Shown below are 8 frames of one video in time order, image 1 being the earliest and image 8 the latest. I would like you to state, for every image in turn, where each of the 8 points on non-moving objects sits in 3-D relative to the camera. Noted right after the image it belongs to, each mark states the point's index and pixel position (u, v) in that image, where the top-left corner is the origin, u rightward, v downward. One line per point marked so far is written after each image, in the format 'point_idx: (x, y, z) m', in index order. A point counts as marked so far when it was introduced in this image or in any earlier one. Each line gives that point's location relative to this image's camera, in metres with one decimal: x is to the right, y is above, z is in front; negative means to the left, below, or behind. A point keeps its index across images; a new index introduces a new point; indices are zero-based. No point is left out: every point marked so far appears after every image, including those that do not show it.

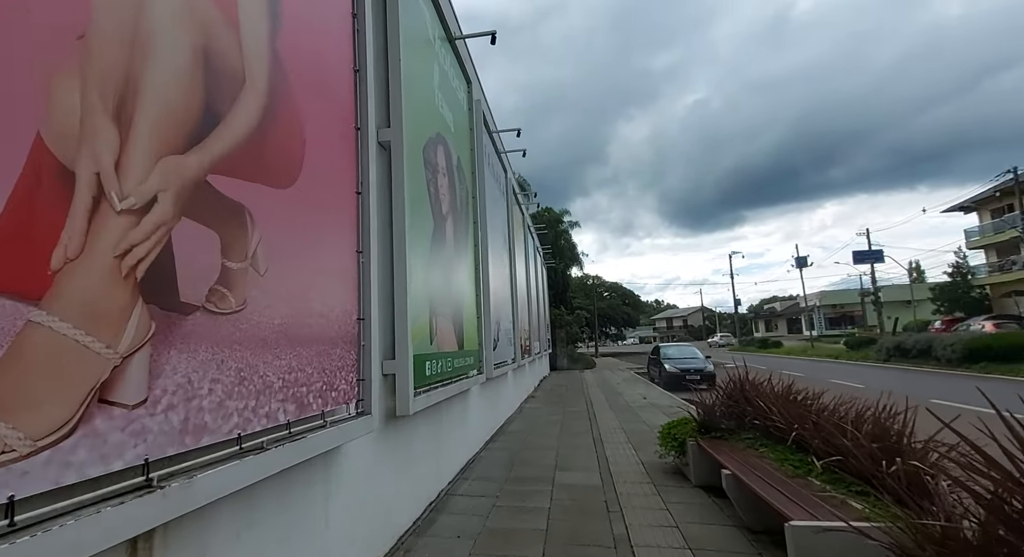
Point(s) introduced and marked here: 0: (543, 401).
0: (+0.9, -3.5, +14.6) m
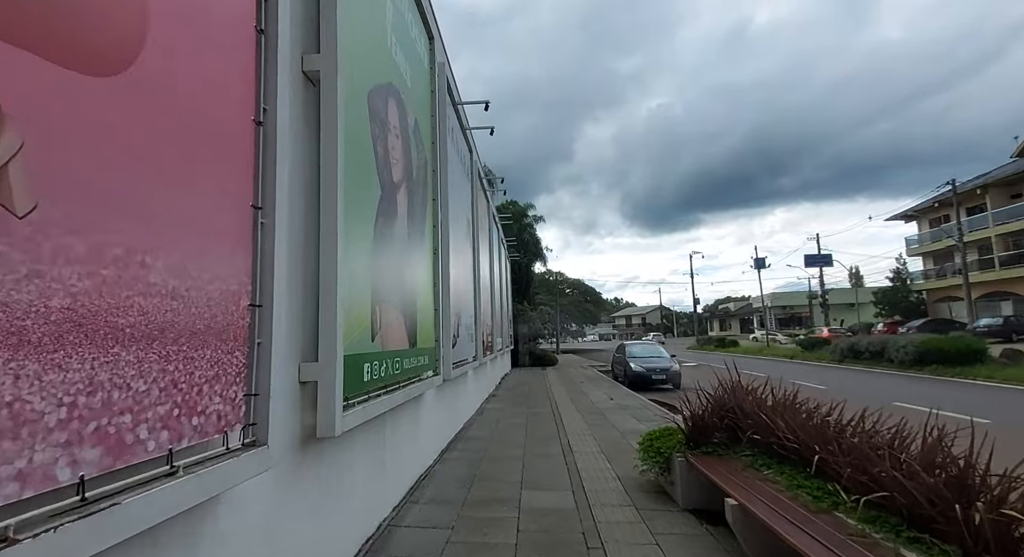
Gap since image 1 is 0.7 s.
0: (-0.2, -3.3, +13.7) m
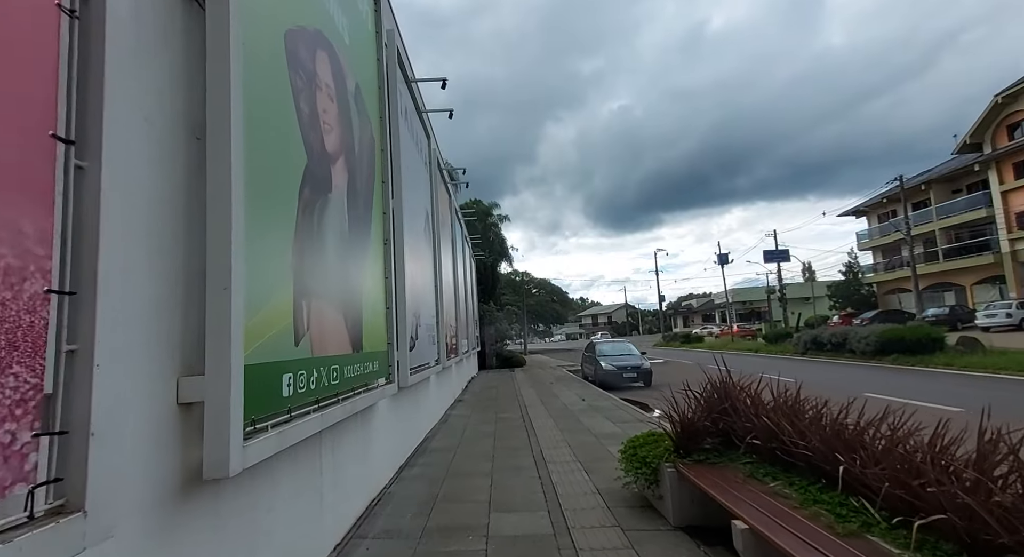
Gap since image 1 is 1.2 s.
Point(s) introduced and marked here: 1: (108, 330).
0: (-1.0, -3.2, +12.9) m
1: (-1.3, -0.2, +1.7) m
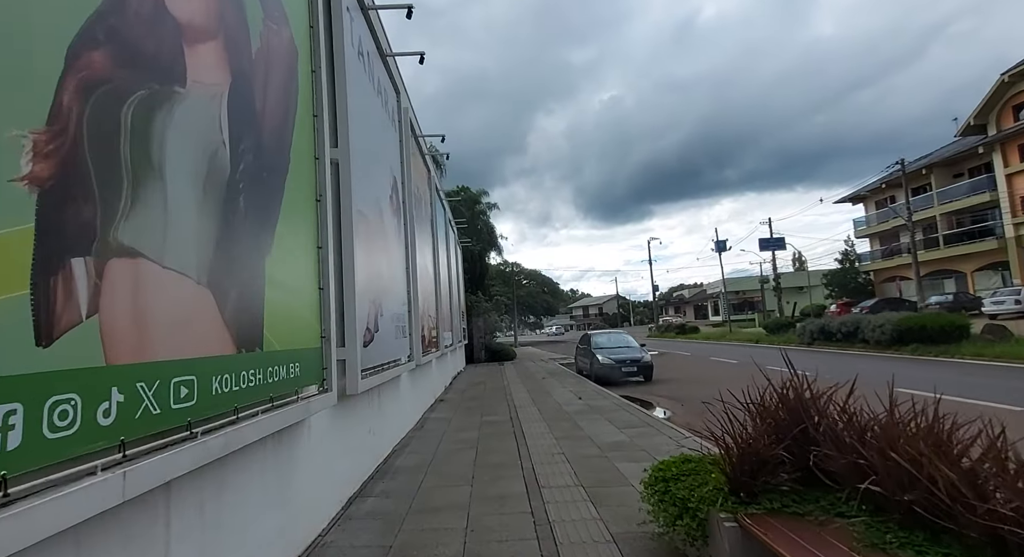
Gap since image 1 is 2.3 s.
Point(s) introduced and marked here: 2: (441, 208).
0: (-1.3, -2.9, +11.4) m
1: (-1.4, 0.0, +0.1) m
2: (-2.4, +2.4, +17.6) m
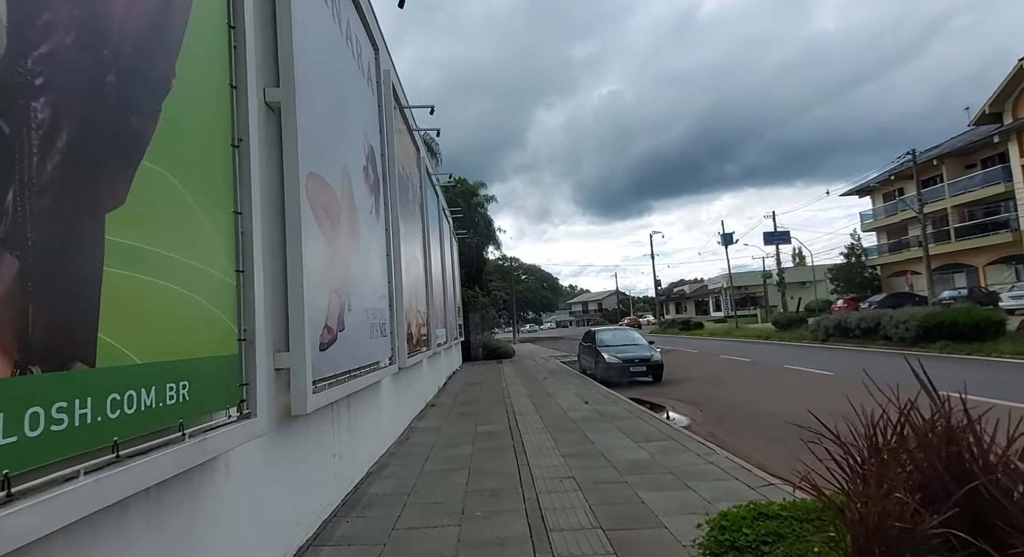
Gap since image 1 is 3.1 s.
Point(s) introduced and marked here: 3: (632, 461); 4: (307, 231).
0: (-1.3, -2.7, +10.2) m
1: (-1.4, +0.1, -1.1) m
2: (-2.5, +2.6, +16.4) m
3: (+1.5, -2.2, +6.3) m
4: (-1.6, +0.4, +4.0) m
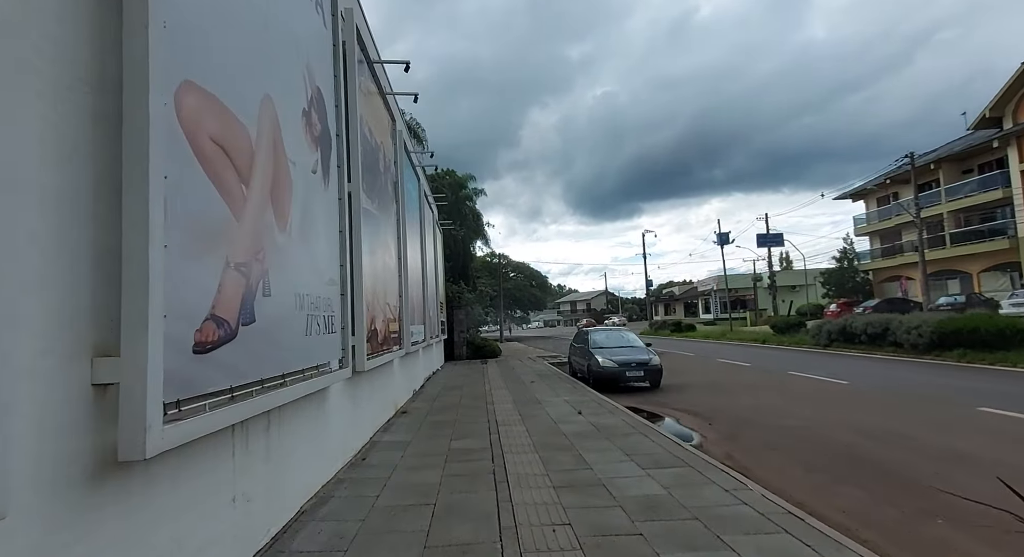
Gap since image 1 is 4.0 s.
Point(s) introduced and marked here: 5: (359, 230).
0: (-1.6, -2.5, +8.8) m
1: (-1.4, +0.3, -2.5) m
2: (-2.8, +2.8, +14.9) m
3: (+1.2, -2.1, +5.0) m
4: (-1.7, +0.6, +2.5) m
5: (-2.1, +0.6, +6.8) m
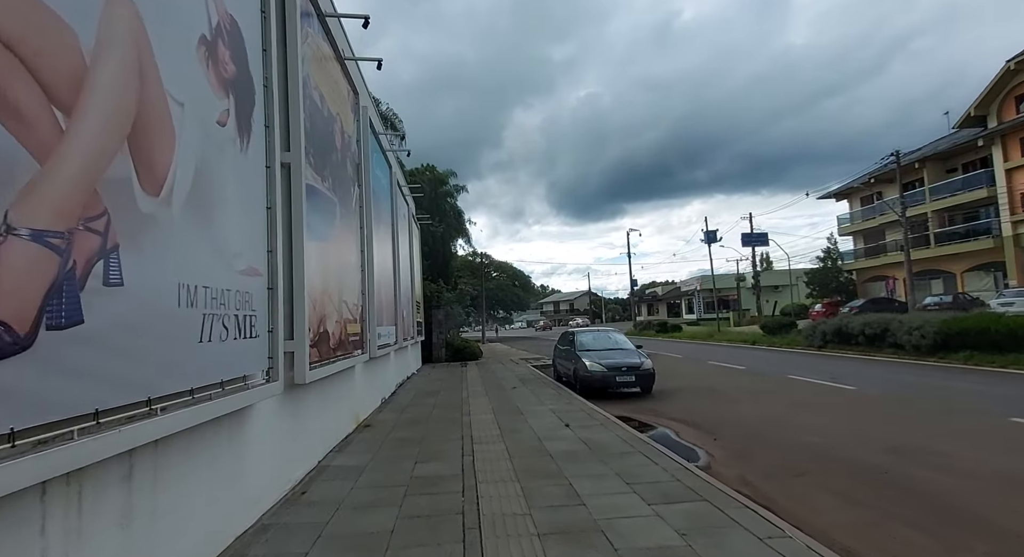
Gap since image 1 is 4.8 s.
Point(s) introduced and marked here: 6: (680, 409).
0: (-2.0, -2.4, +7.6) m
1: (-1.3, +0.4, -3.7) m
2: (-3.3, +2.9, +13.7) m
3: (+1.0, -2.0, +3.9) m
4: (-1.8, +0.7, +1.3) m
5: (-2.3, +0.7, +5.5) m
6: (+3.5, -2.8, +10.8) m
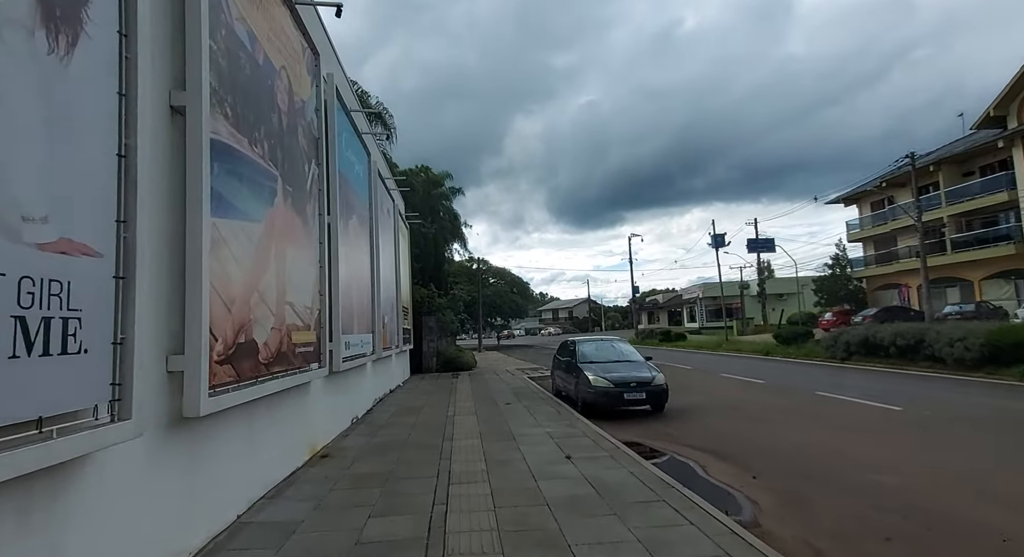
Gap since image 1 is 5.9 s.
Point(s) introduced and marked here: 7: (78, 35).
0: (-2.1, -2.4, +6.0) m
1: (-1.4, +0.6, -5.3) m
2: (-3.5, +2.9, +12.1) m
3: (+0.9, -1.9, +2.3) m
4: (-2.0, +0.8, -0.2) m
5: (-2.5, +0.8, +4.0) m
6: (+3.4, -2.8, +9.2) m
7: (-2.3, +1.3, +2.8) m
